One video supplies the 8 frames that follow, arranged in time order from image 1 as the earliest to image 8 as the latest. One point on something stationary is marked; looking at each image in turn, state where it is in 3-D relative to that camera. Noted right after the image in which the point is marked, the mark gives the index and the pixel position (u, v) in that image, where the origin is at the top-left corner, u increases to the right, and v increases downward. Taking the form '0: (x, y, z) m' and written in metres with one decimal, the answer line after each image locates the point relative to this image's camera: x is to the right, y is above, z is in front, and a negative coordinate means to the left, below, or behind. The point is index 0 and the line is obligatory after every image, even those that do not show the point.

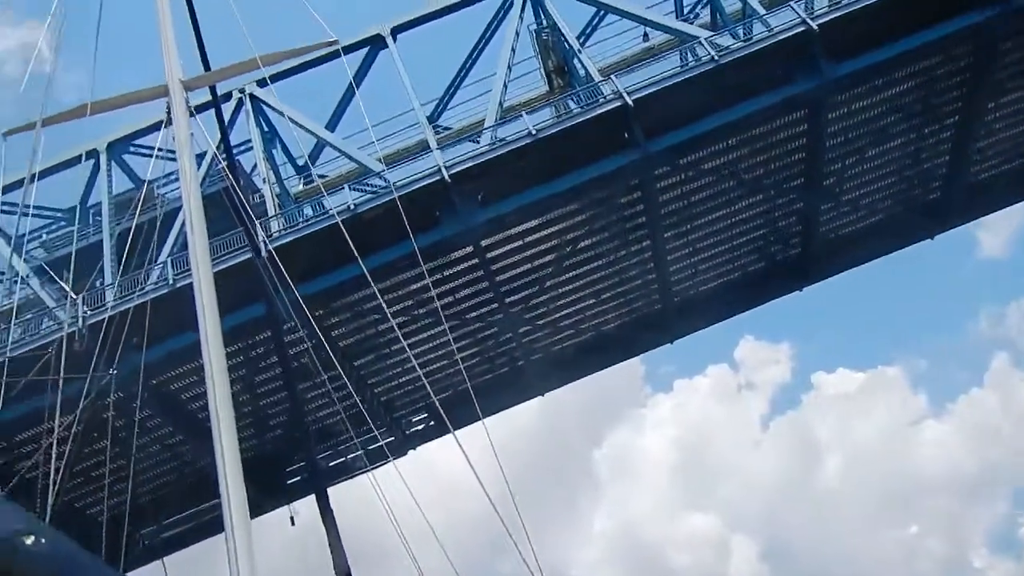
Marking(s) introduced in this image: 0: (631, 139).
0: (+2.0, +2.6, +16.1) m
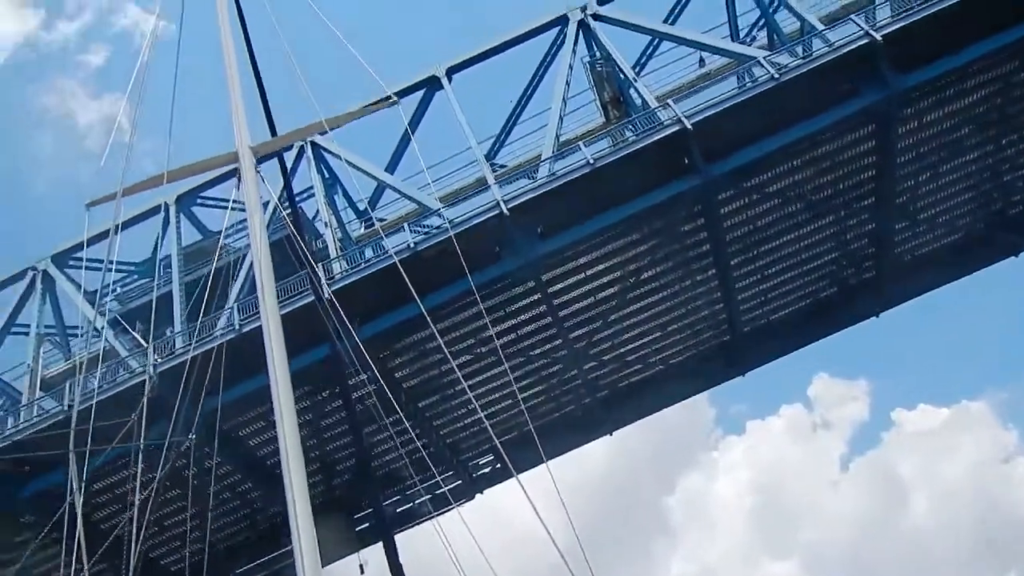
0: (+3.0, +2.1, +15.7) m
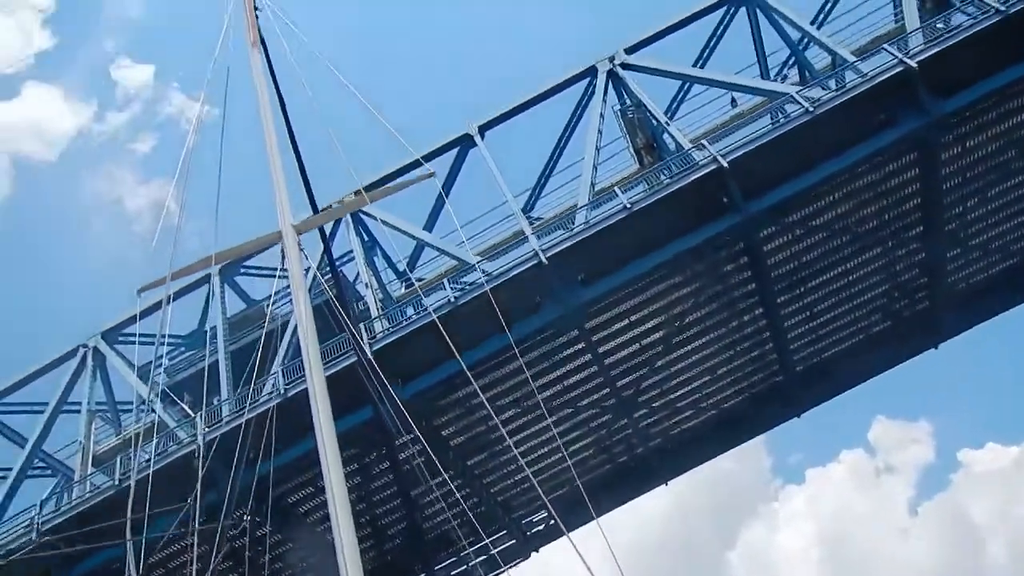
0: (+3.6, +1.4, +15.5) m
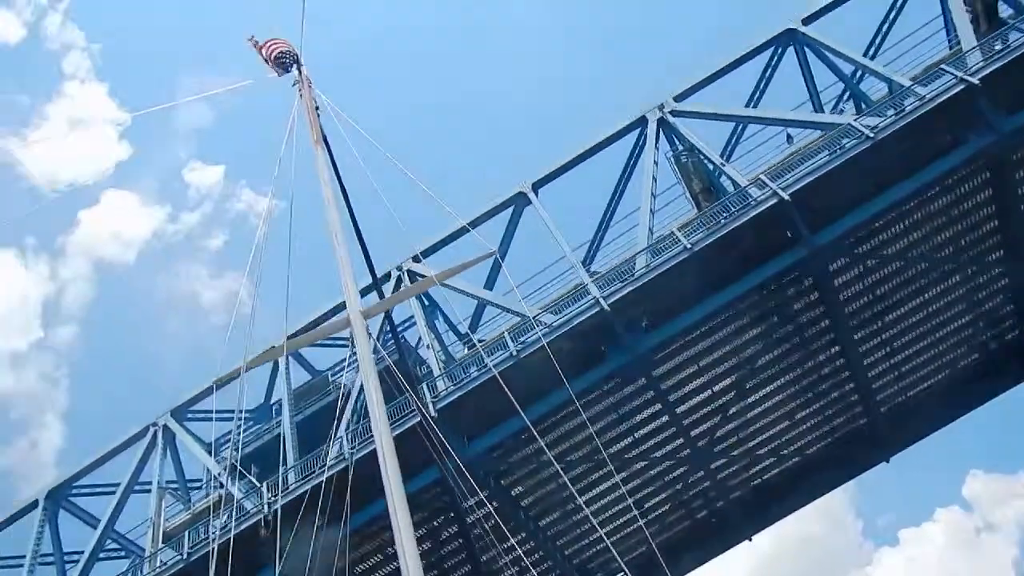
0: (+4.5, +0.8, +15.0) m
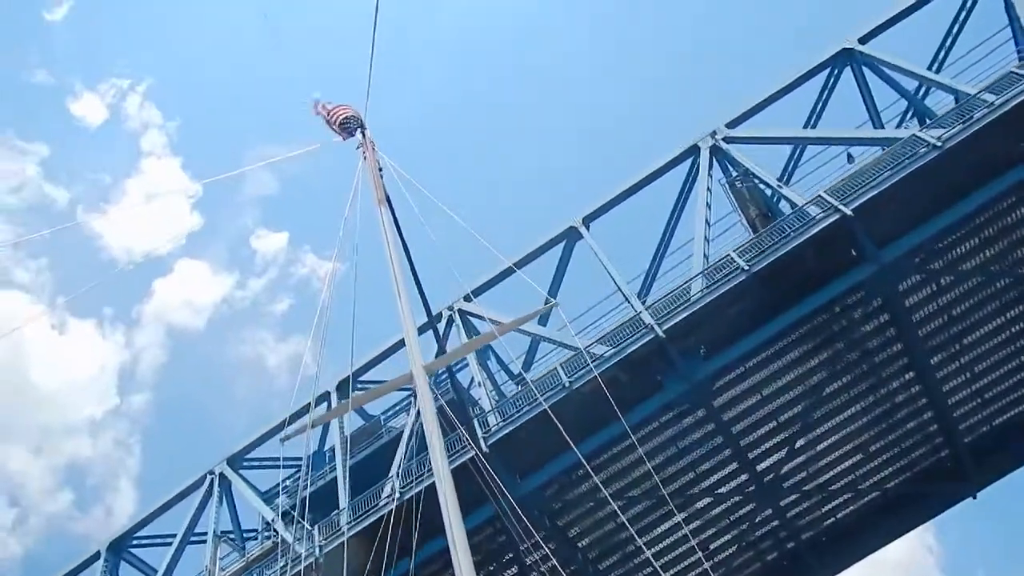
0: (+5.2, +0.5, +14.3) m
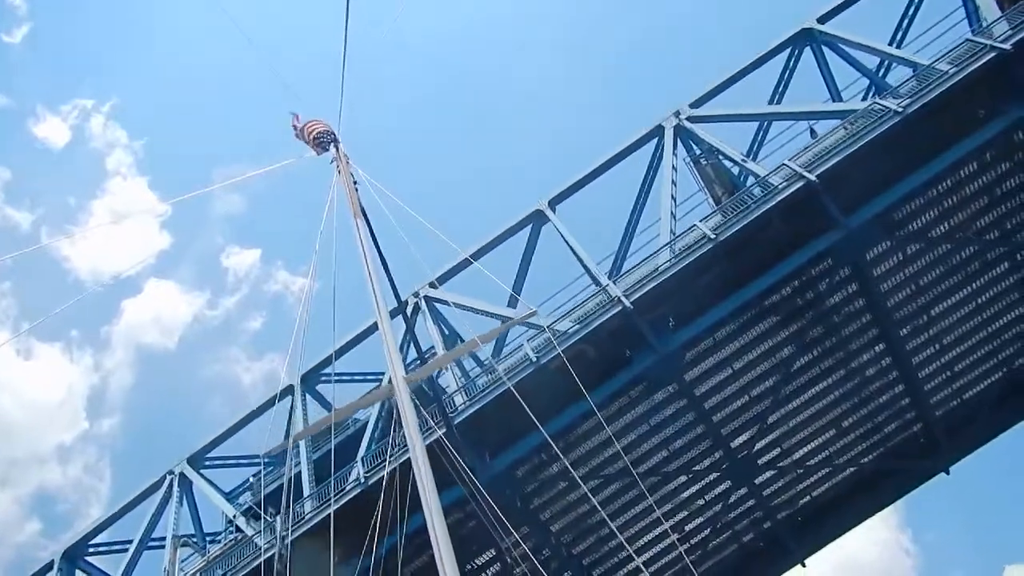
0: (+4.7, +0.9, +14.1) m
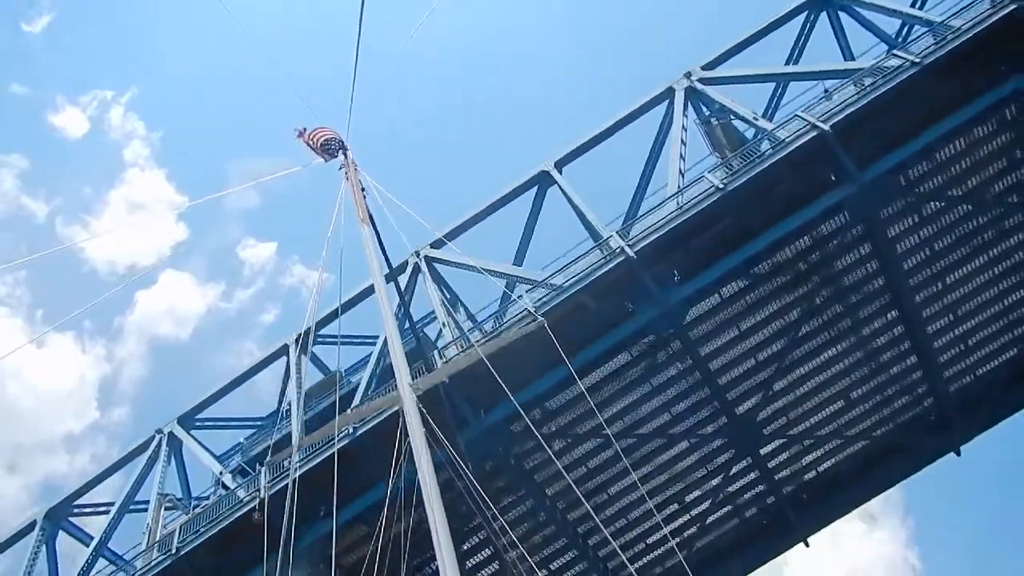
0: (+4.7, +1.5, +13.5) m
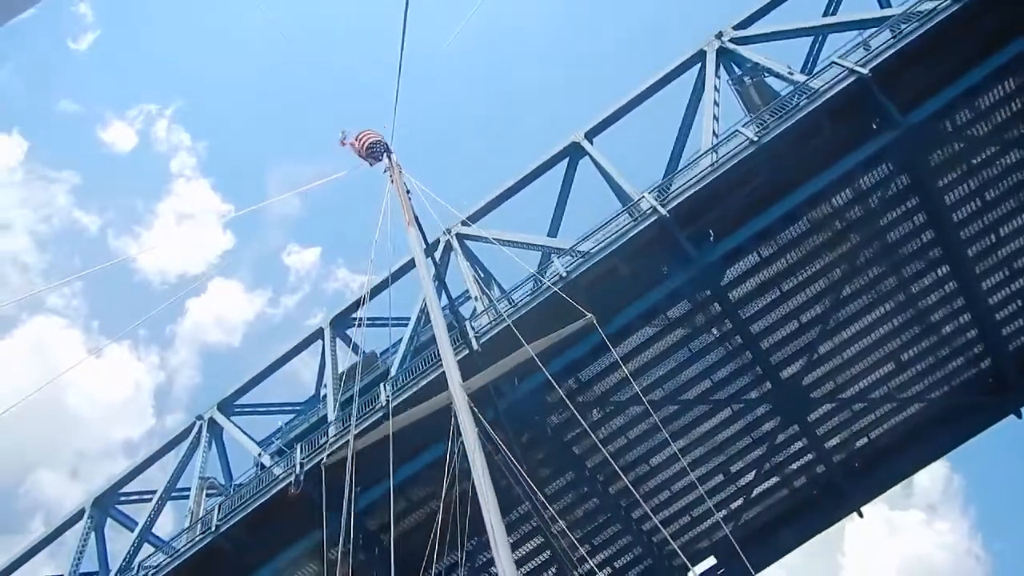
0: (+5.1, +2.1, +13.0) m
